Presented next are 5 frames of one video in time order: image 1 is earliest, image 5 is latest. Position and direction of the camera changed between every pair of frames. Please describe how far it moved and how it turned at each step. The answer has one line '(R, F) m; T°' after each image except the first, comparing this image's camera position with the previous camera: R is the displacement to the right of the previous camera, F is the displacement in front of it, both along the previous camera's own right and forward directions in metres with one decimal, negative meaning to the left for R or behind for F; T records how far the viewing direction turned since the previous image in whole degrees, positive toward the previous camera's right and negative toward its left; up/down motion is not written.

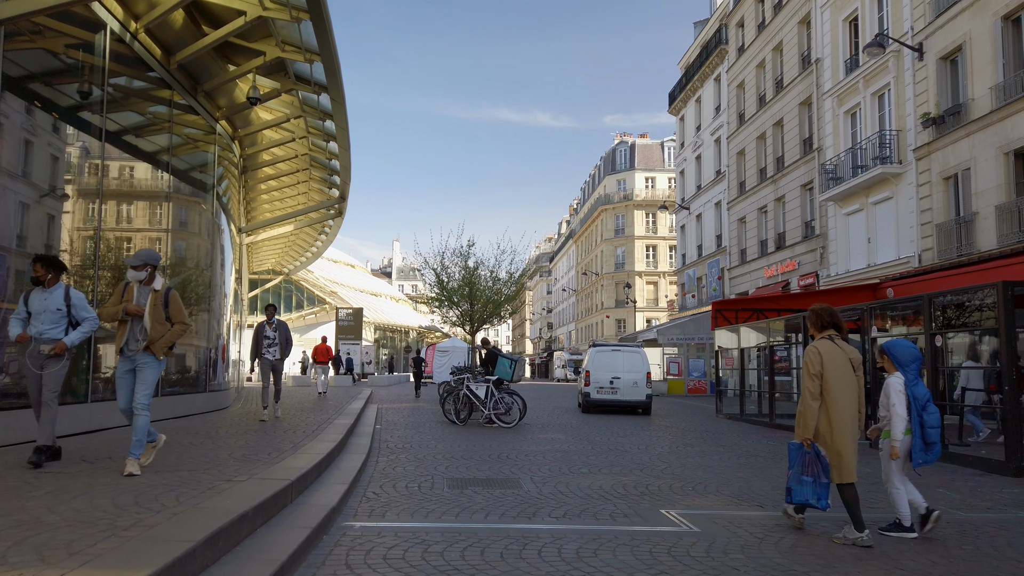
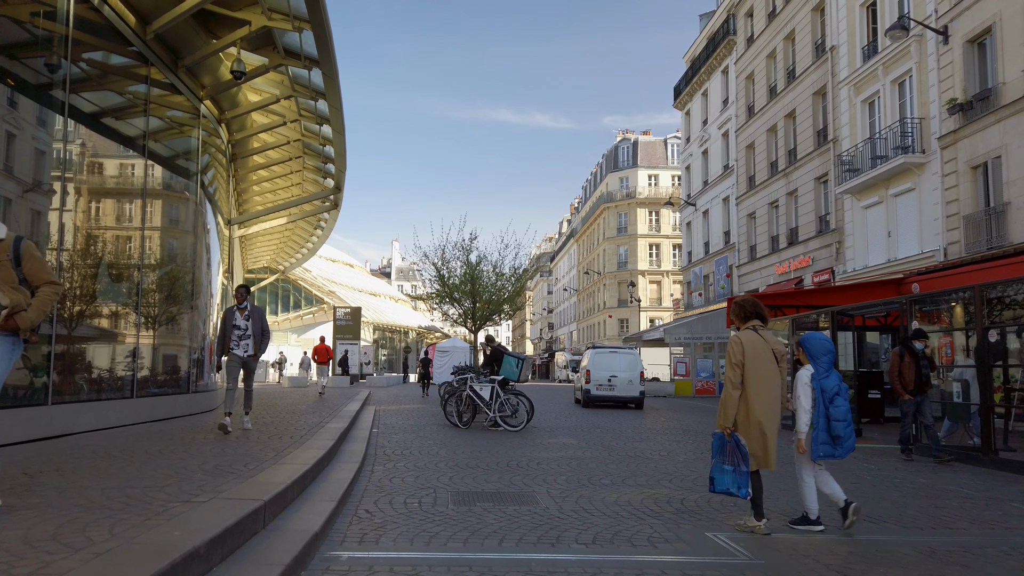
(-0.1, +1.0) m; 0°
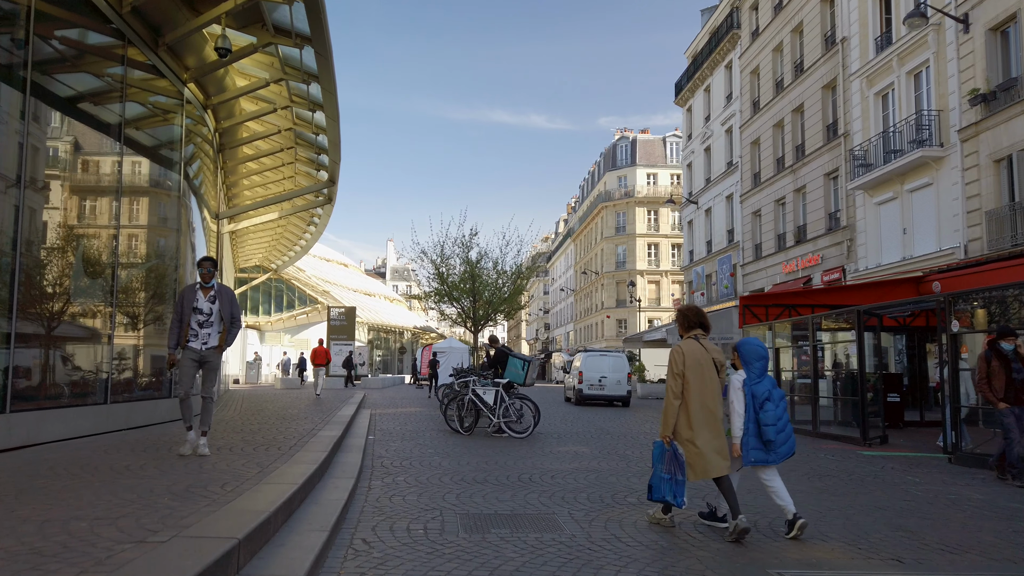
(-0.2, +0.9) m; 0°
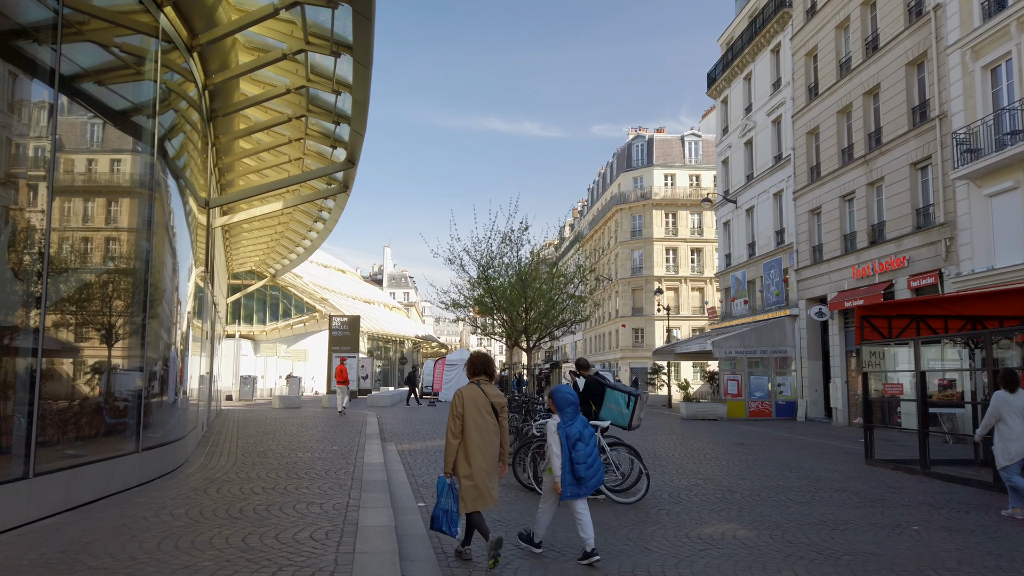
(-1.2, +3.5) m; 0°
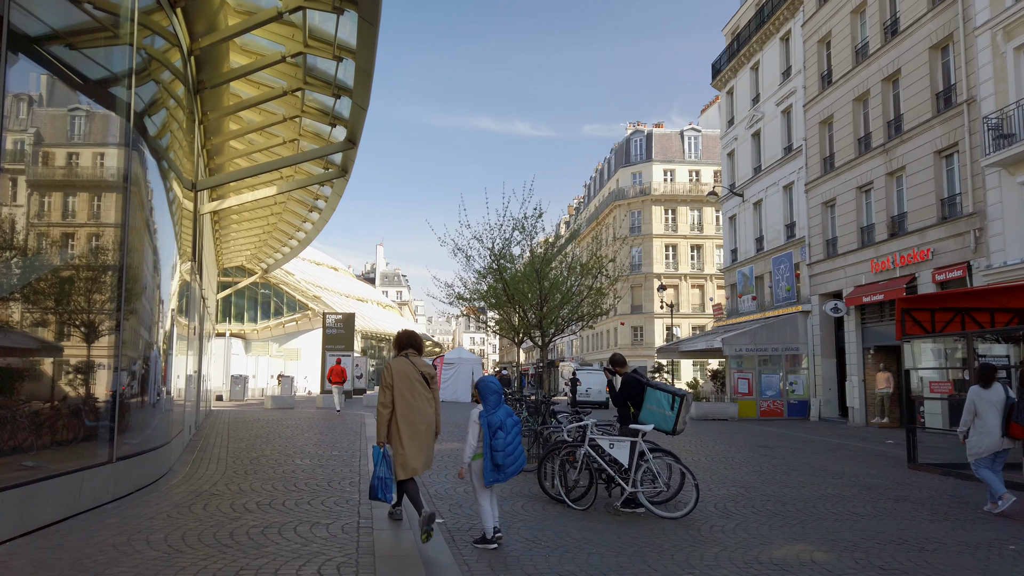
(-0.4, +1.1) m; +1°
